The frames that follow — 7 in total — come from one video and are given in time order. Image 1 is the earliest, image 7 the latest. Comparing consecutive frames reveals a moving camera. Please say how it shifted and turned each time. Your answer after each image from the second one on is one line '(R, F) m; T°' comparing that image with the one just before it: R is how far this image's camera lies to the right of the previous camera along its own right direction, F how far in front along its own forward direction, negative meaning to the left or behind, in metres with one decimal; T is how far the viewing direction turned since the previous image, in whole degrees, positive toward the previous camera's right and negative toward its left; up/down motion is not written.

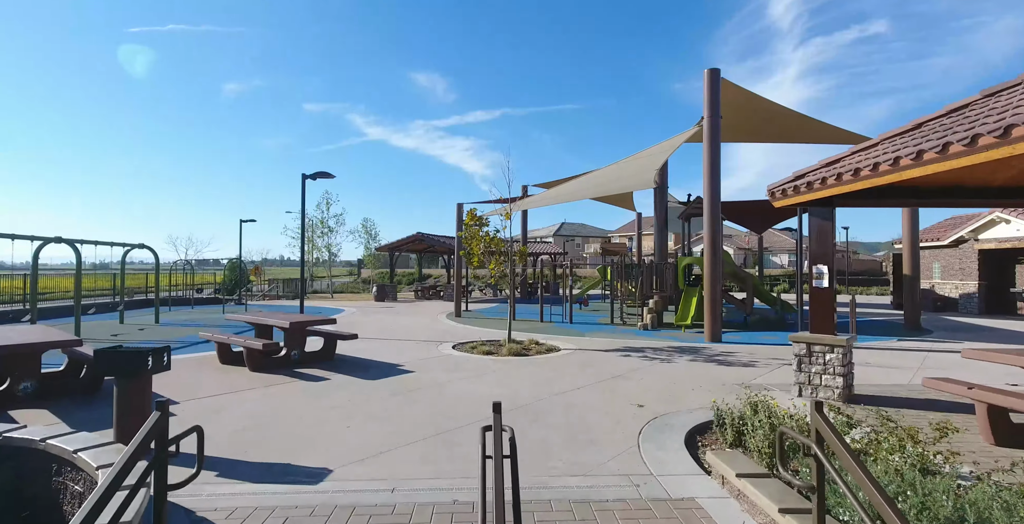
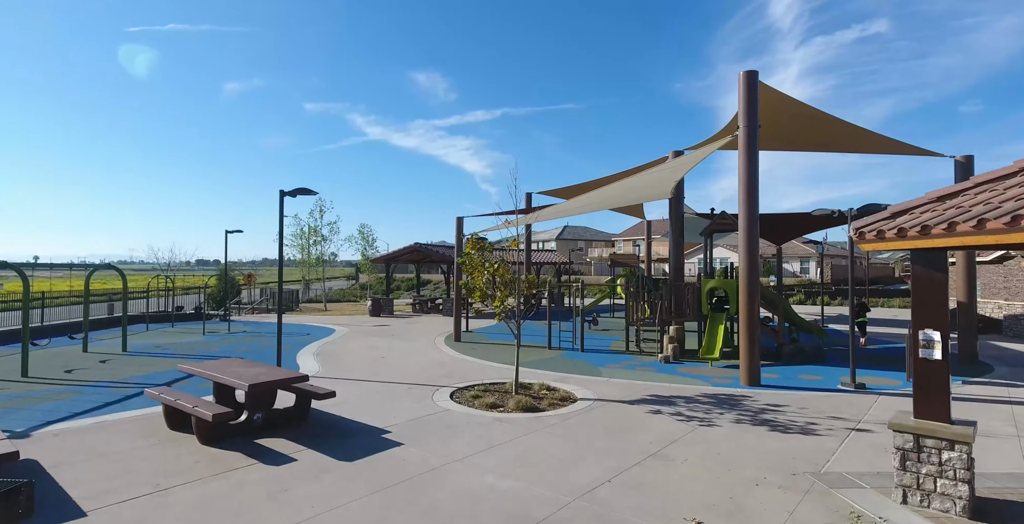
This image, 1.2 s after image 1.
(-0.1, +1.1) m; 0°
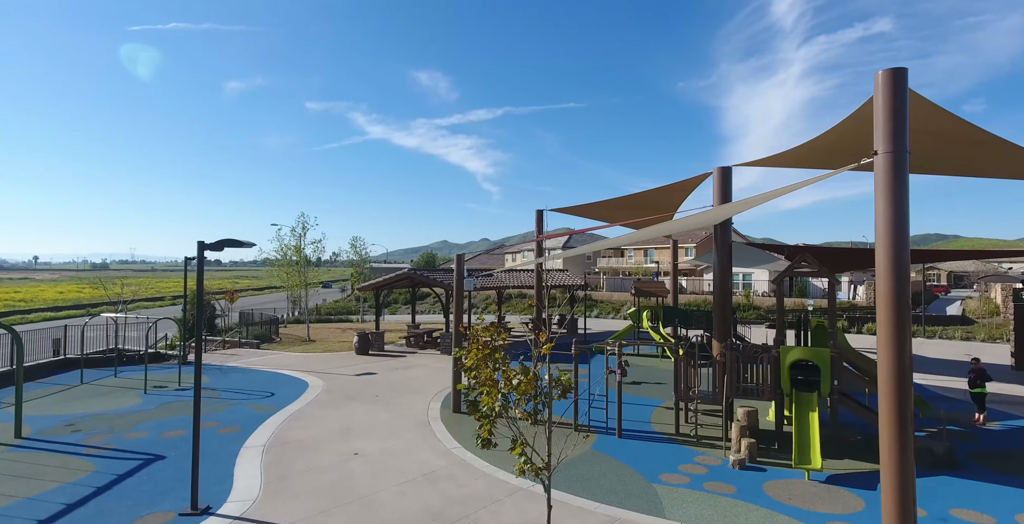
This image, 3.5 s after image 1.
(-0.2, +2.6) m; 0°
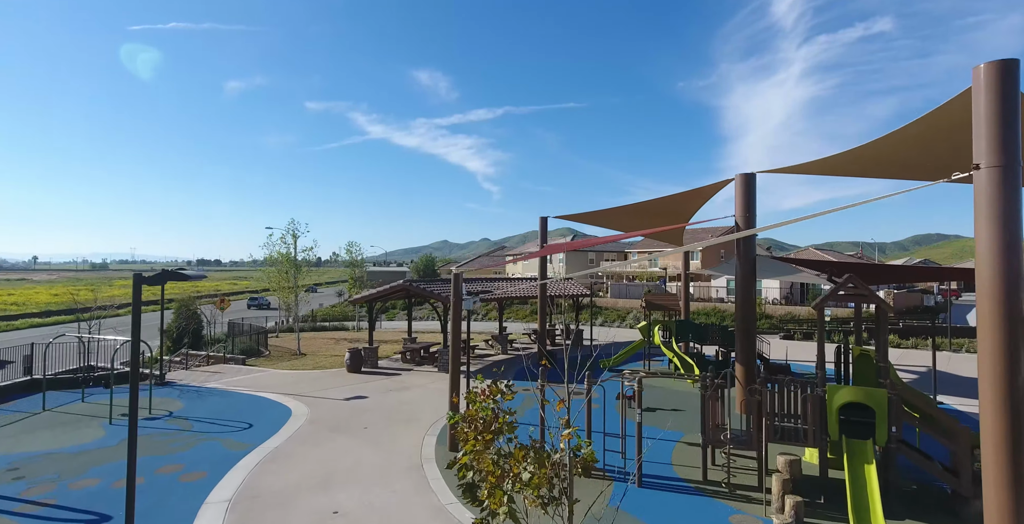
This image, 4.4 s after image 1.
(-0.1, +1.1) m; 0°
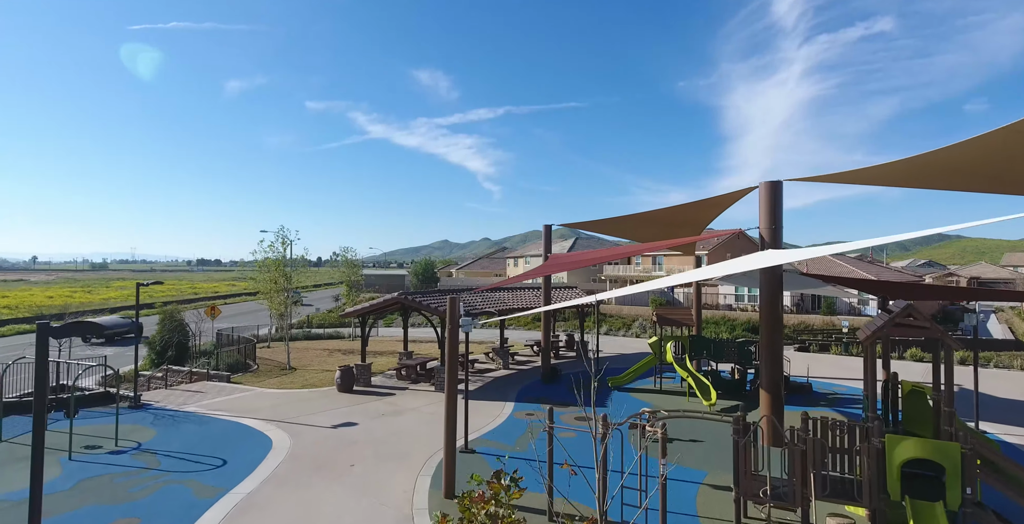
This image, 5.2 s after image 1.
(0.0, +1.0) m; 0°
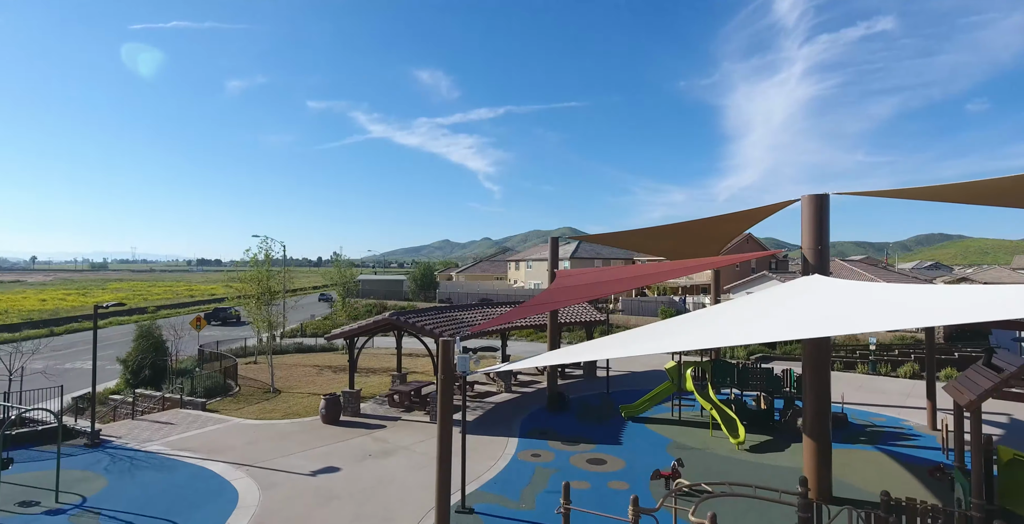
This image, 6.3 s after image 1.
(-0.1, +1.4) m; 0°
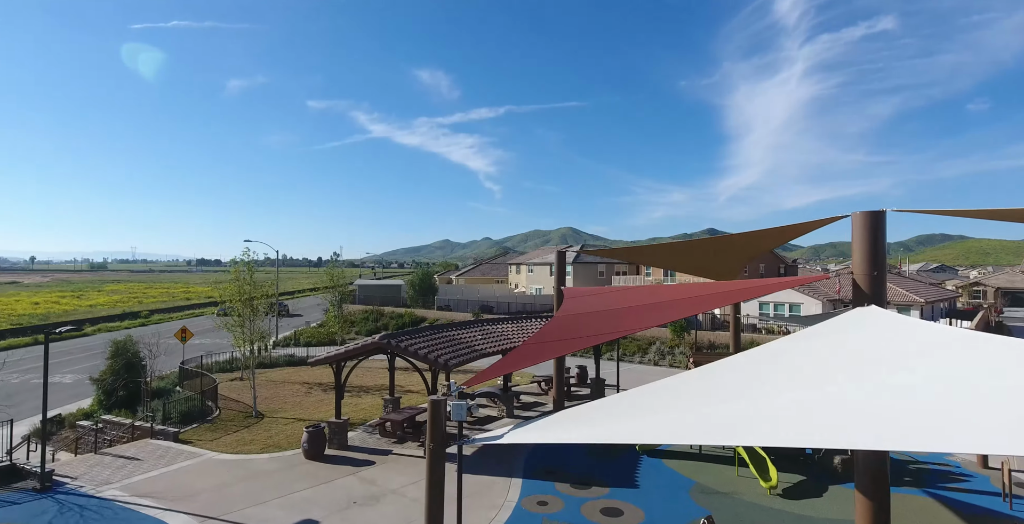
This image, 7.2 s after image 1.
(-0.1, +1.3) m; 0°
